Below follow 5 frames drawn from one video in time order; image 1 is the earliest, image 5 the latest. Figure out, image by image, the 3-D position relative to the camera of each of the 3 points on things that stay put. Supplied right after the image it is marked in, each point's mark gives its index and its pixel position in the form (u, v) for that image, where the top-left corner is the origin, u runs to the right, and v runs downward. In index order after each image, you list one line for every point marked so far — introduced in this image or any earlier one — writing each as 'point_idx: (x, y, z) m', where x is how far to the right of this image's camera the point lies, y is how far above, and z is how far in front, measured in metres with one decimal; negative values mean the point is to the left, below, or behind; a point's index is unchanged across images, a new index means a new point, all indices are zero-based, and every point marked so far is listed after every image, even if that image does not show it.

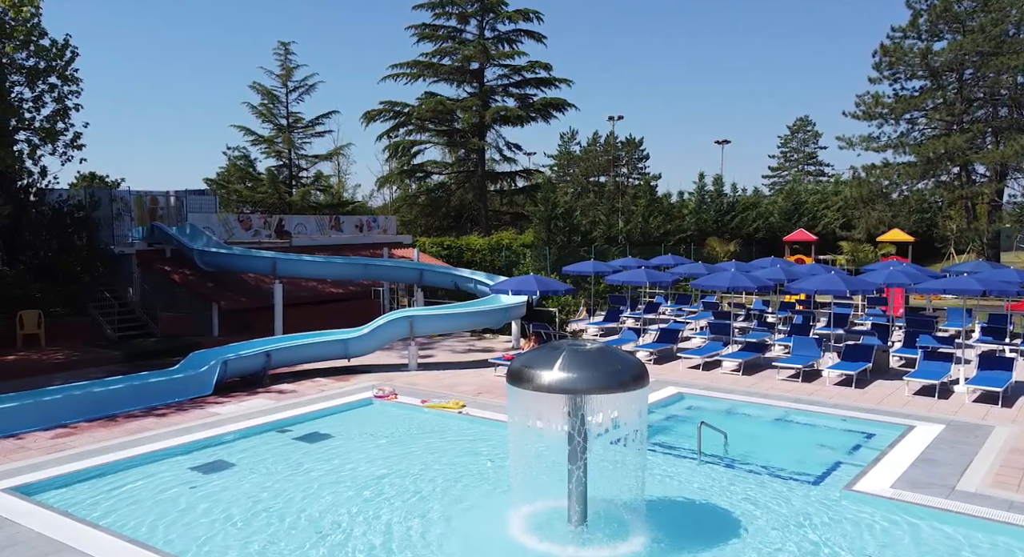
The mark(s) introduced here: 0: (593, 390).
0: (+0.8, -1.1, +7.5) m
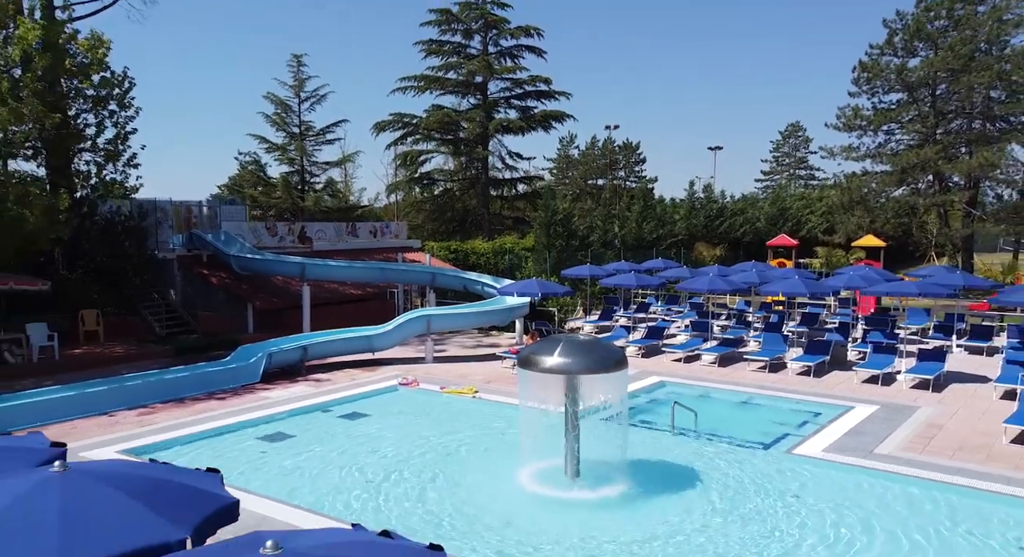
0: (+0.9, -1.2, +9.9) m
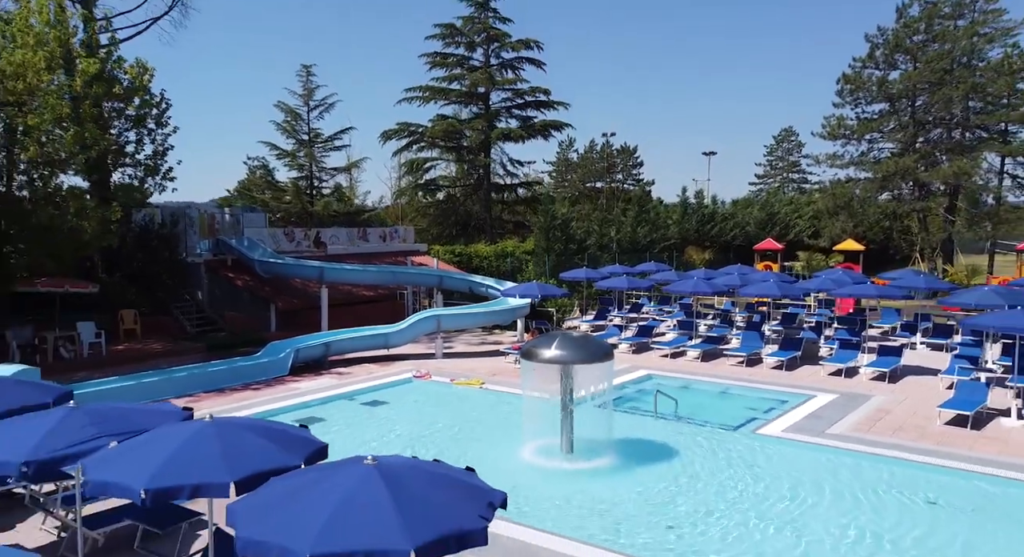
0: (+1.0, -1.2, +11.8) m
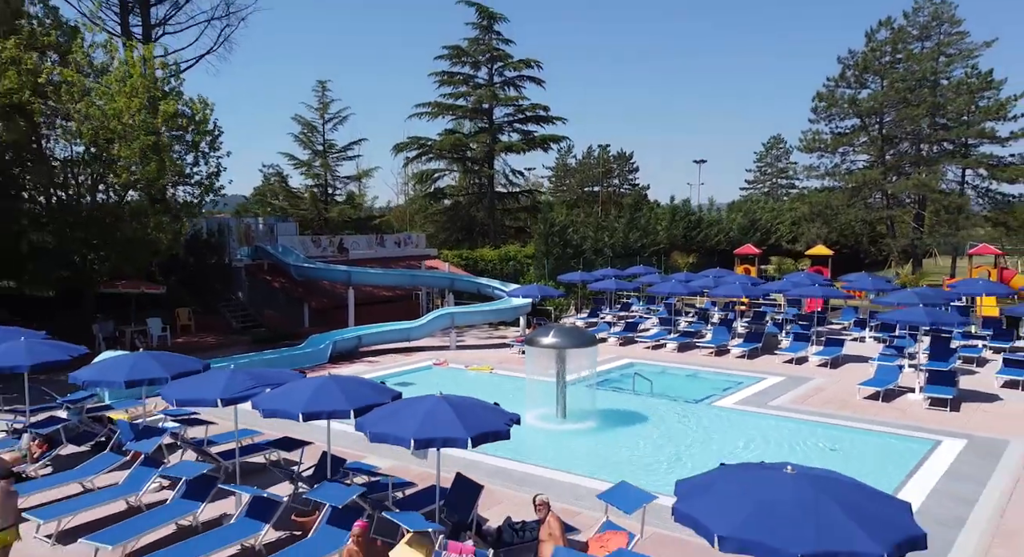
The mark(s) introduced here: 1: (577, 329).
0: (+1.1, -1.3, +15.4) m
1: (+1.3, -1.0, +15.9) m
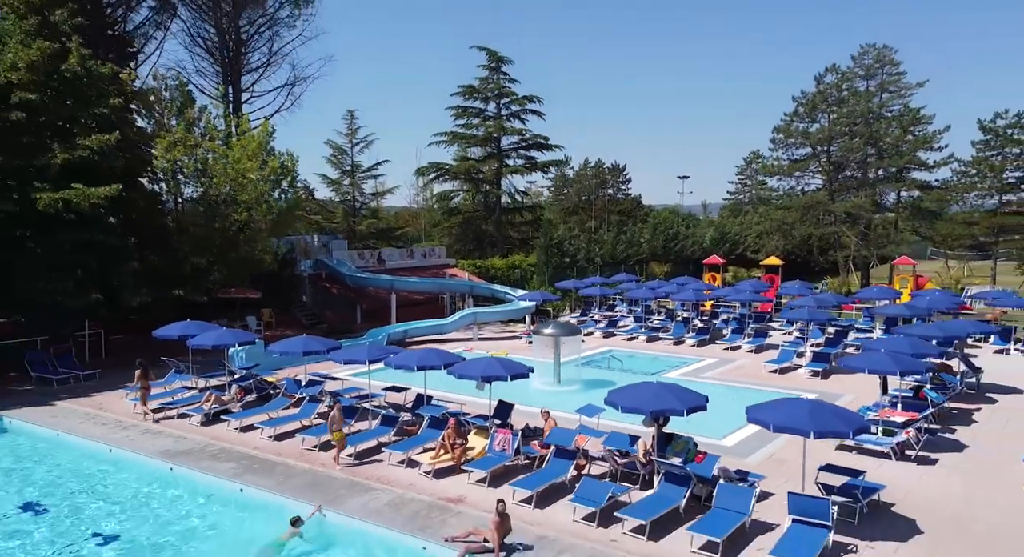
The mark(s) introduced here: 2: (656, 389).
0: (+1.5, -1.7, +23.1) m
1: (+1.6, -1.3, +23.6) m
2: (+2.5, -1.9, +13.5) m
